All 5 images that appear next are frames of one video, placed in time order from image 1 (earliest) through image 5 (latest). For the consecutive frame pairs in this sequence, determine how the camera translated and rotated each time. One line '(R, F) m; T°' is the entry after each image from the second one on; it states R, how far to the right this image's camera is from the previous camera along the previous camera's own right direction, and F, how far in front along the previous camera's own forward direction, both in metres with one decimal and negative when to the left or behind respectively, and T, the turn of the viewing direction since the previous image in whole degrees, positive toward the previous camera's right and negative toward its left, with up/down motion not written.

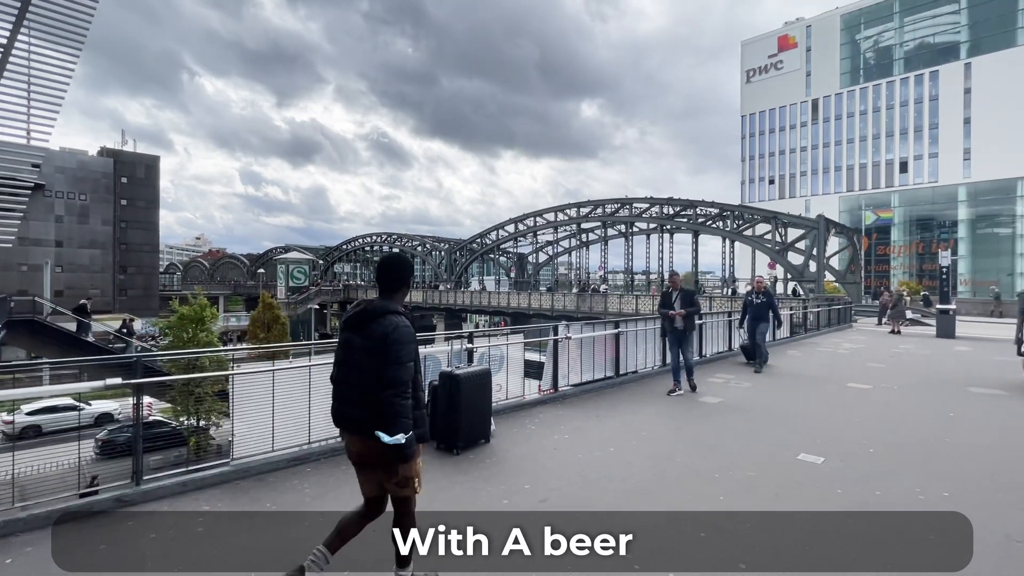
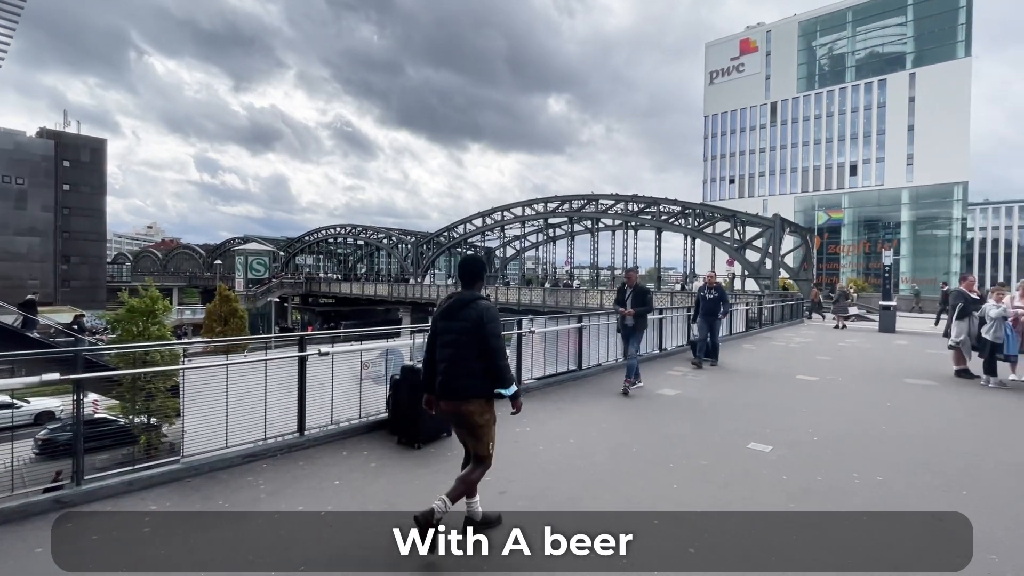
(0.0, 0.0) m; +4°
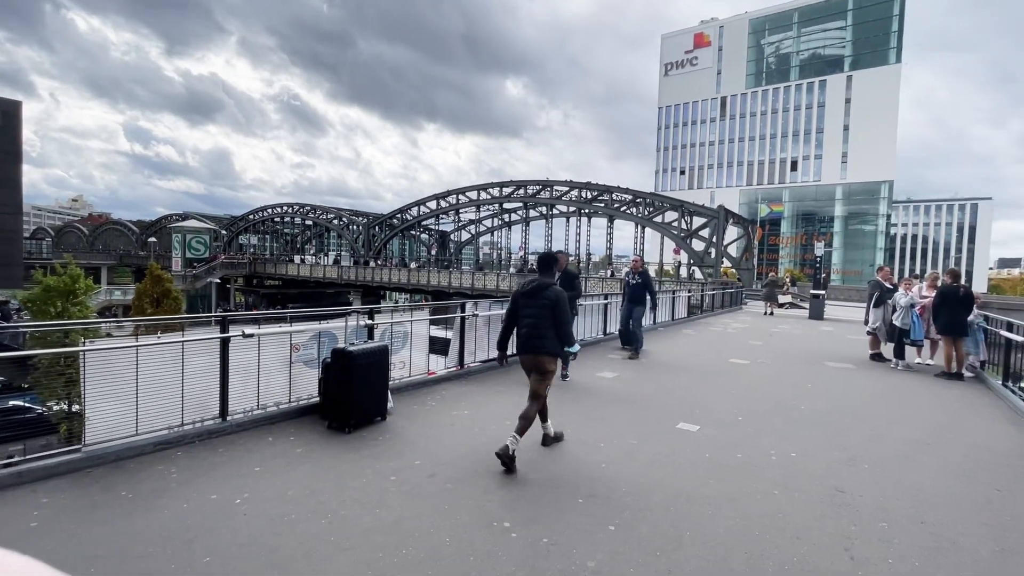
(+0.2, 0.0) m; +5°
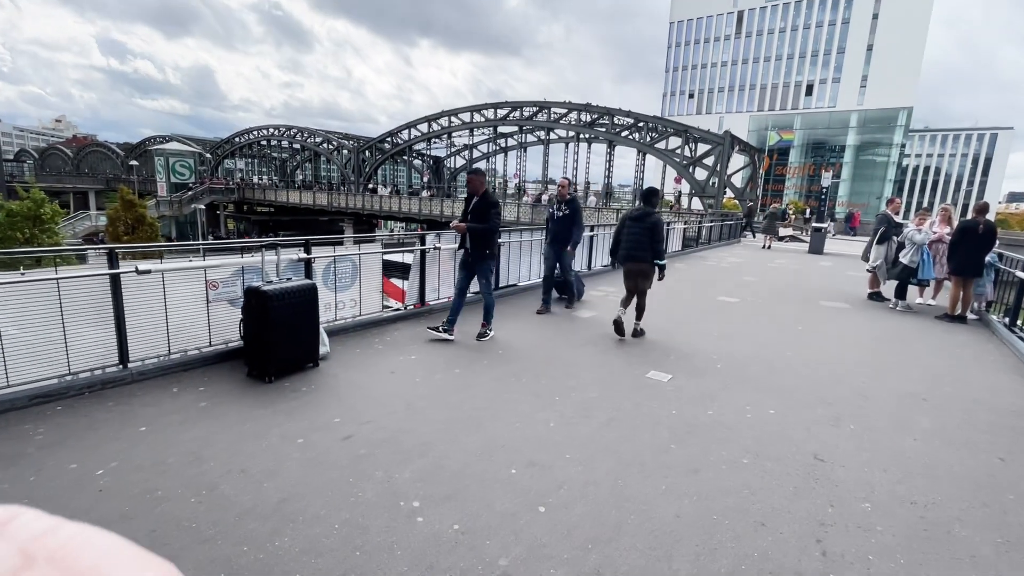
(+0.5, +0.8) m; 0°
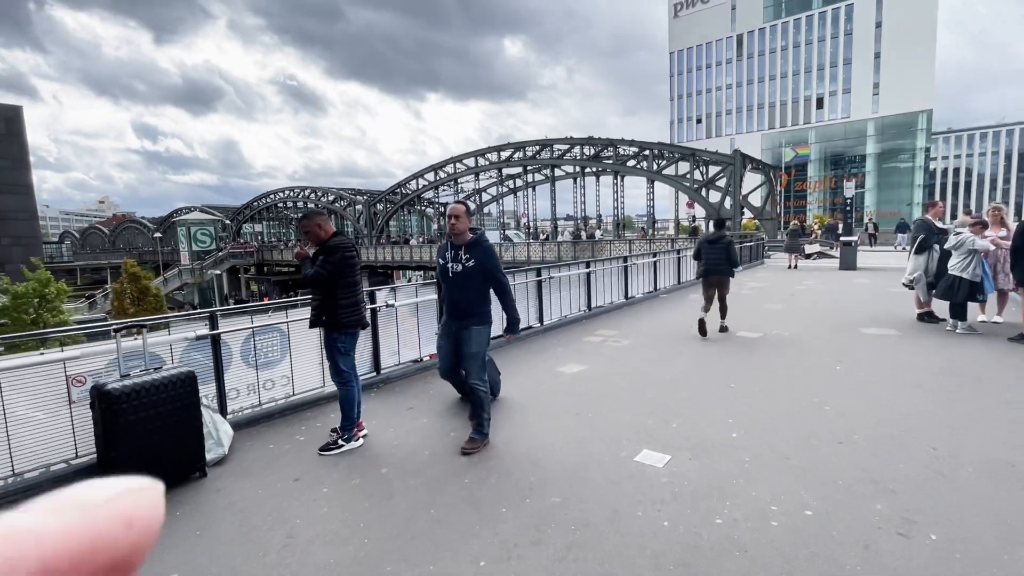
(+0.8, +1.1) m; -3°
